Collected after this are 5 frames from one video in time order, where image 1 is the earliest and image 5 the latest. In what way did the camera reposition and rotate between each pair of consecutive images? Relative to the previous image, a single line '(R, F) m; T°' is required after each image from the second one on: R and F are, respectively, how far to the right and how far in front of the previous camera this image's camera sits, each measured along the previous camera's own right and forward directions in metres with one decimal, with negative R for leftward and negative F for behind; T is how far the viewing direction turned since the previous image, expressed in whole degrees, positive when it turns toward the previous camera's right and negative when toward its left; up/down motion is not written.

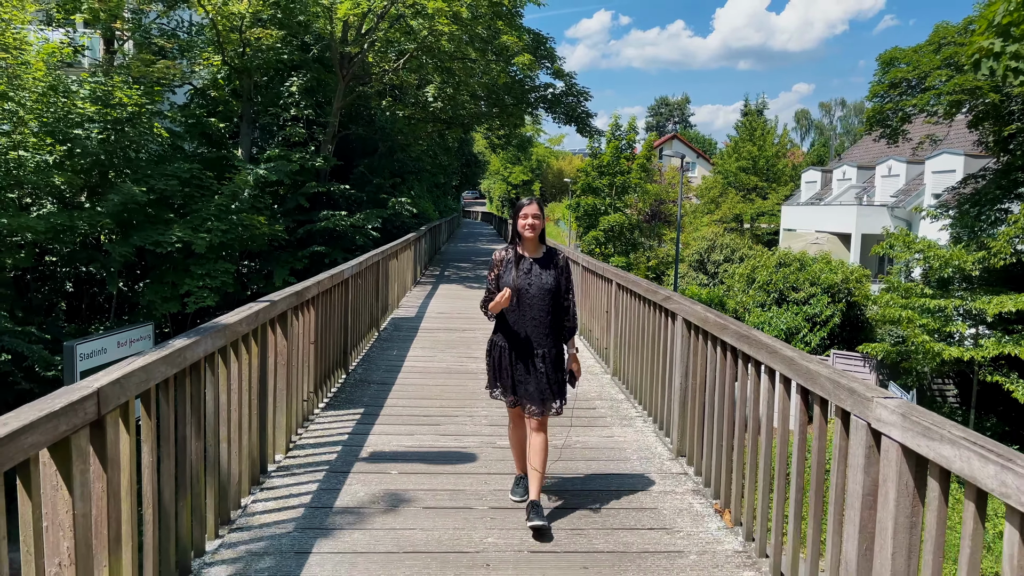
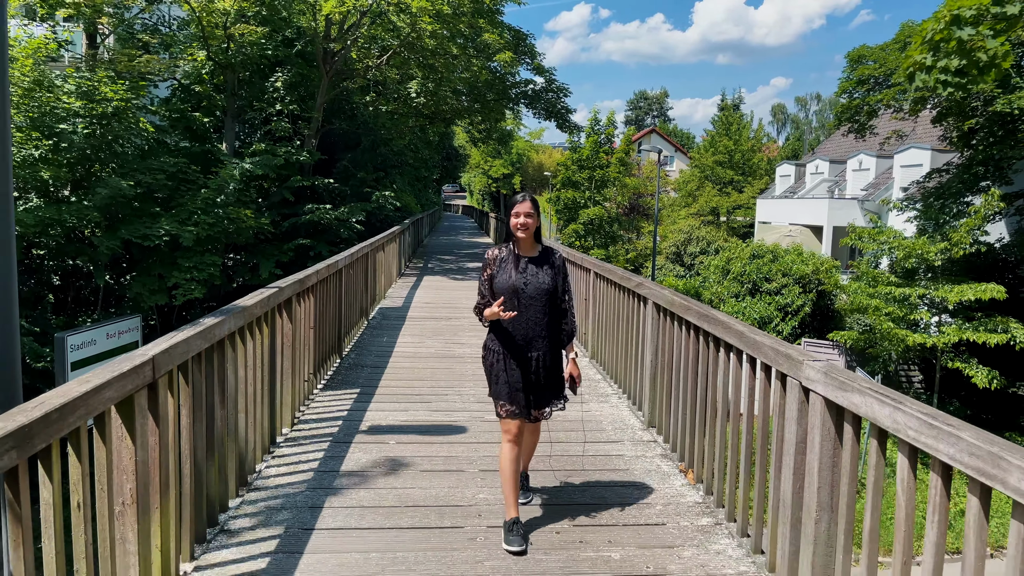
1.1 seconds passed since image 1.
(0.0, -0.4) m; +2°
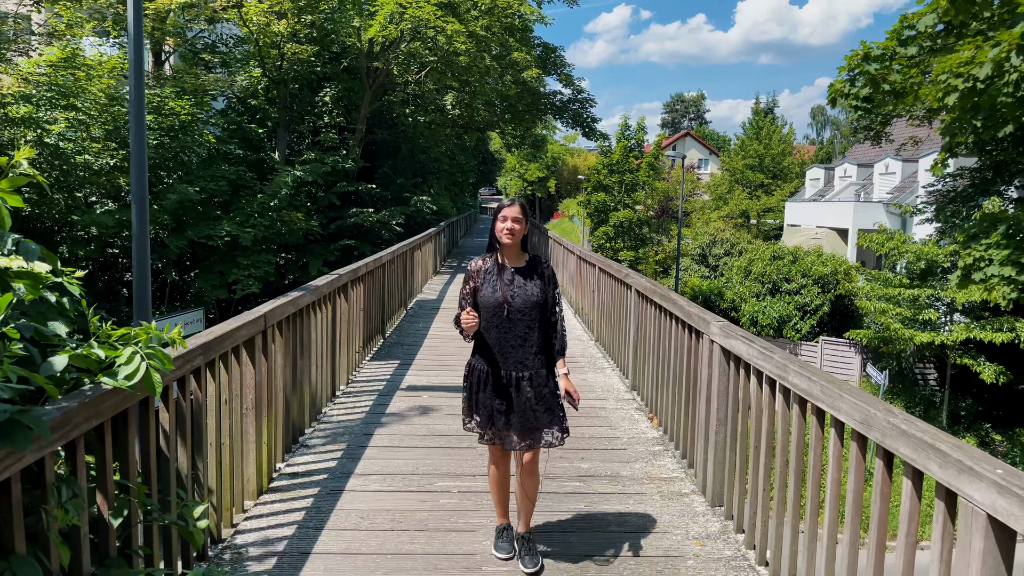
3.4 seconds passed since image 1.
(+0.2, -1.0) m; -3°
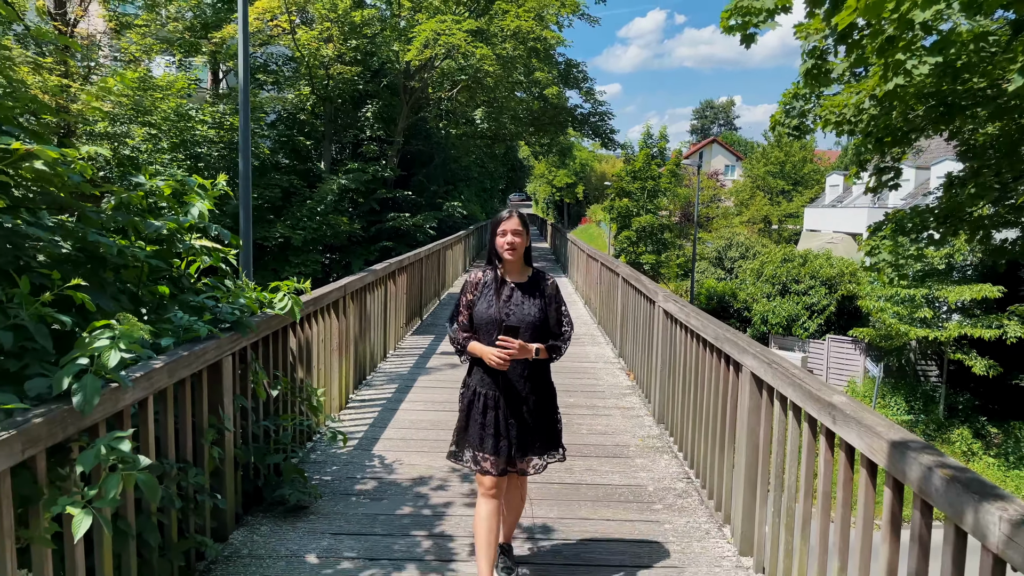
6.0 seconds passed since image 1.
(+0.2, -1.4) m; -2°
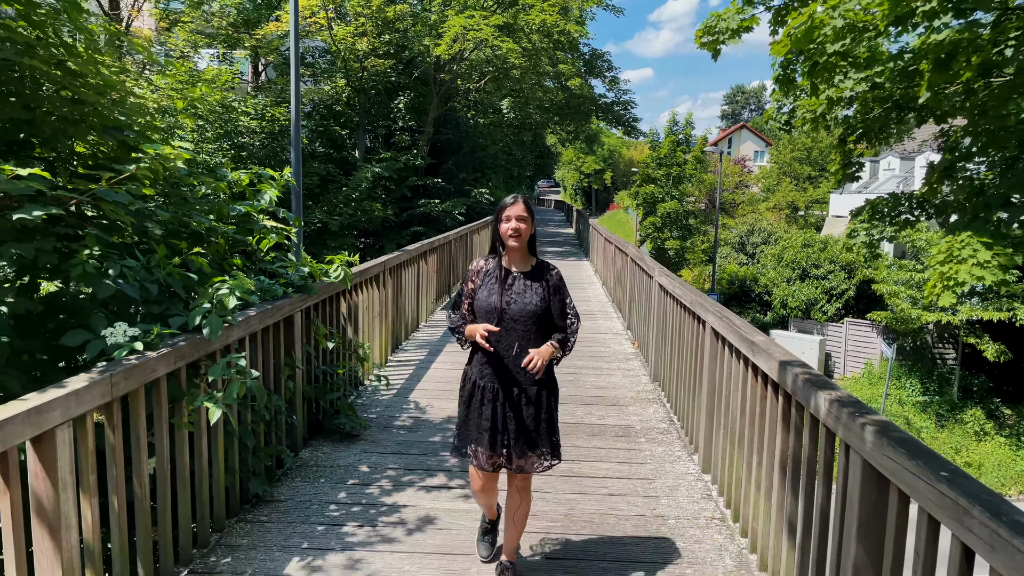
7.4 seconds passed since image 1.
(+0.1, -0.8) m; -2°
